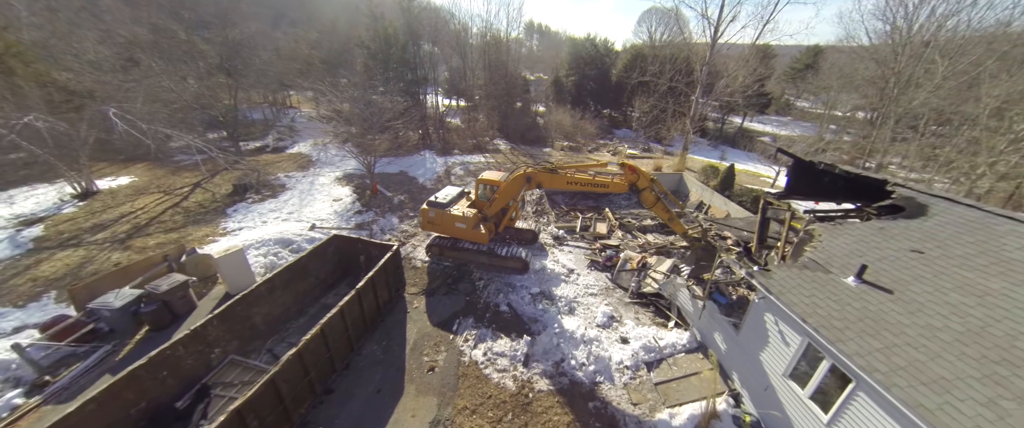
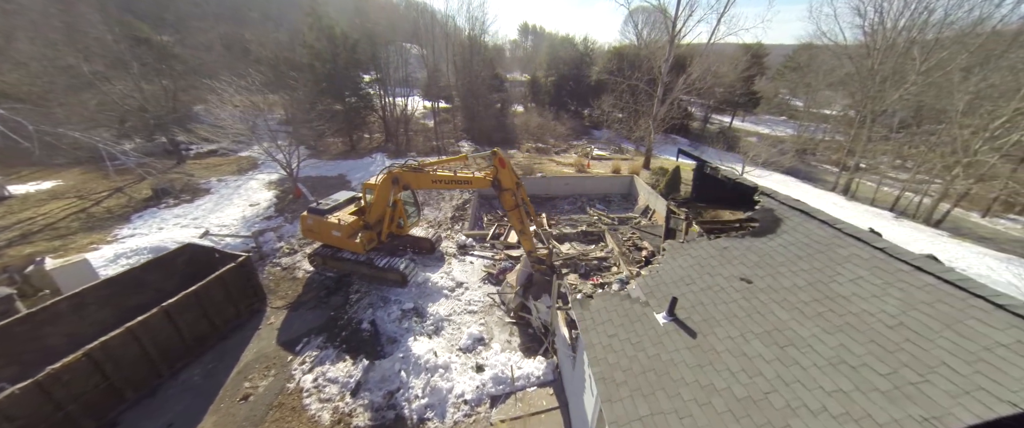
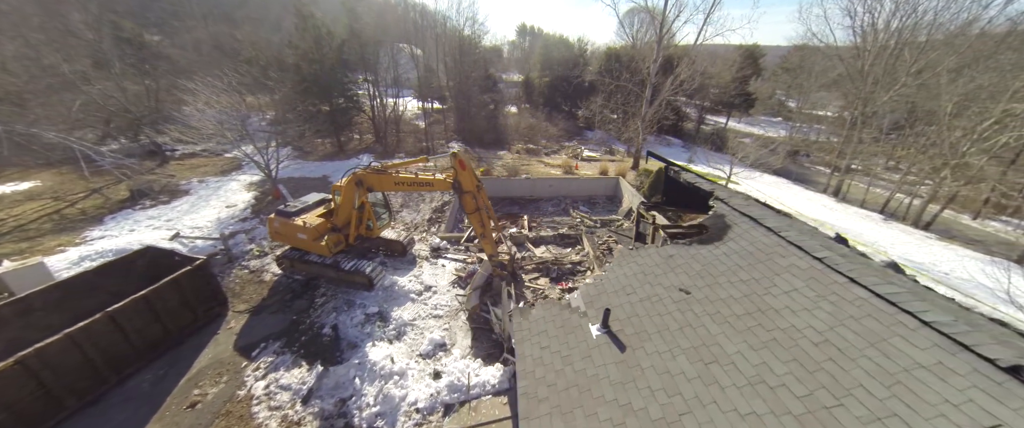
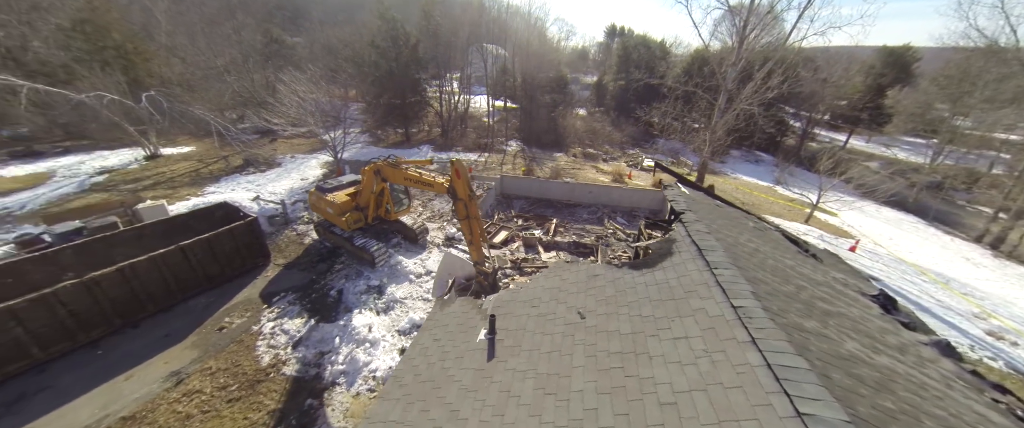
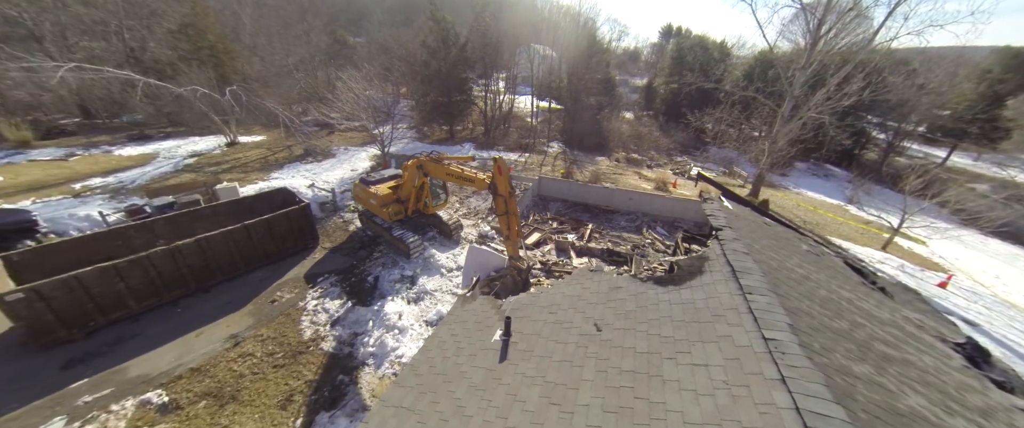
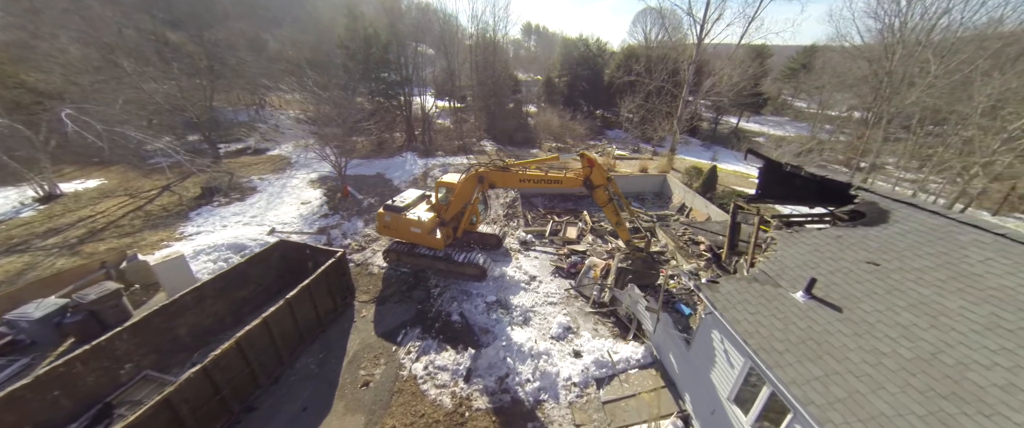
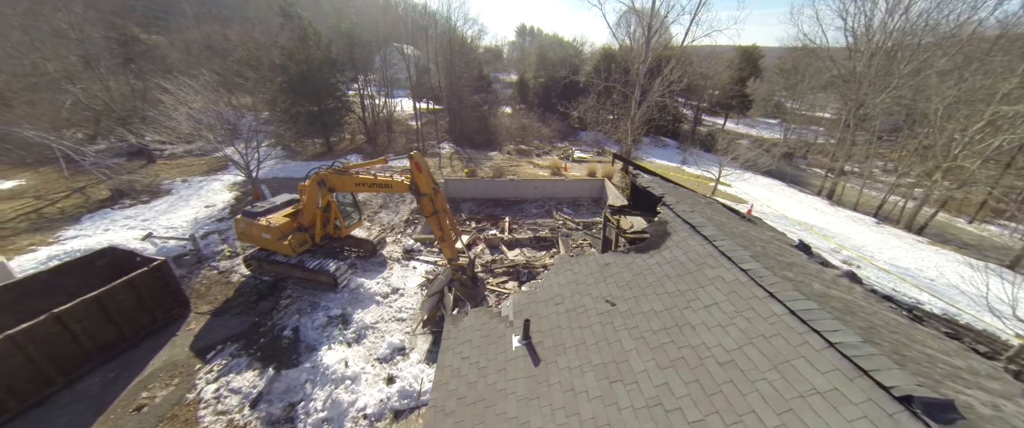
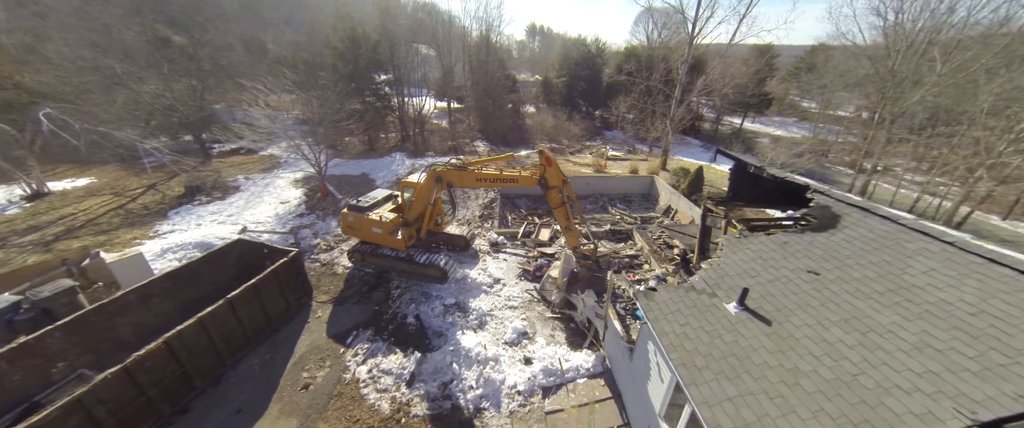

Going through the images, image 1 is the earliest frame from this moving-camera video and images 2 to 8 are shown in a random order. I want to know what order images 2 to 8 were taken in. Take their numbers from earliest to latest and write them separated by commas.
6, 8, 2, 3, 7, 4, 5
